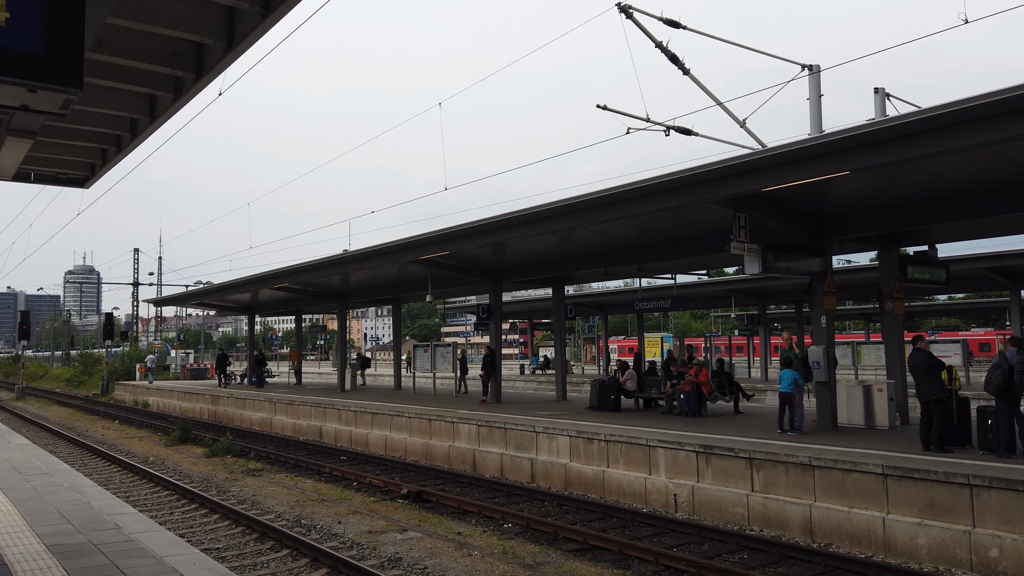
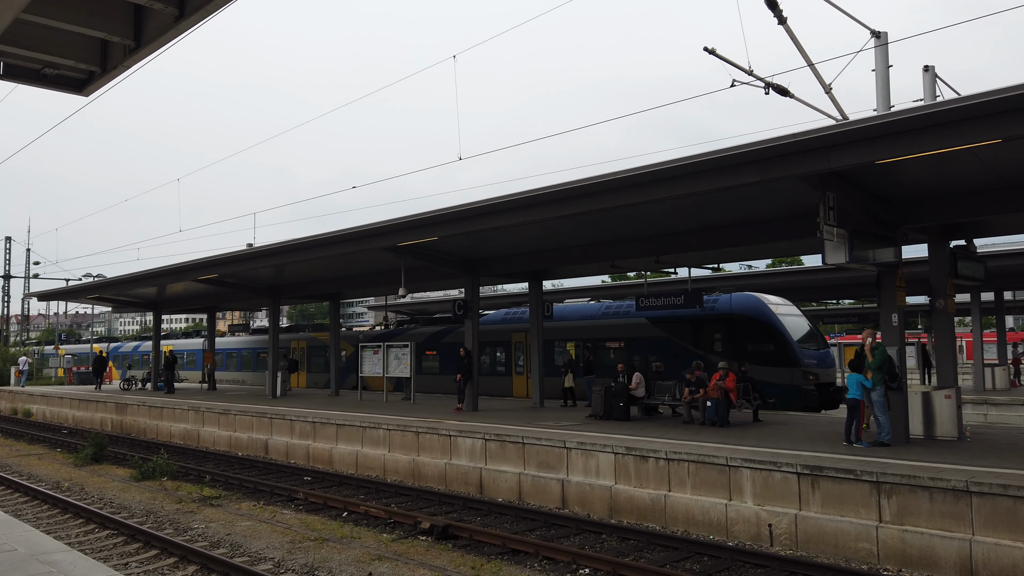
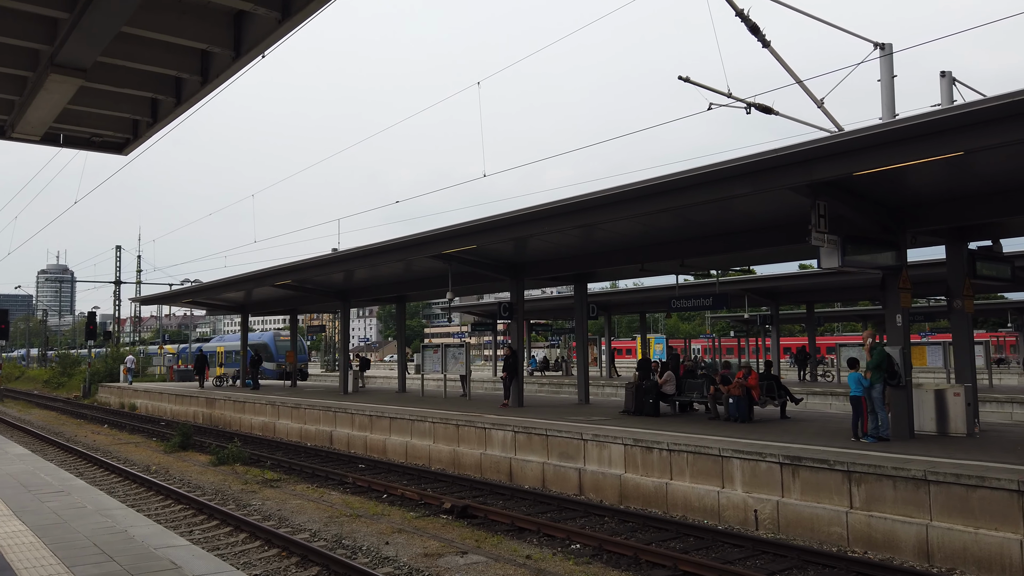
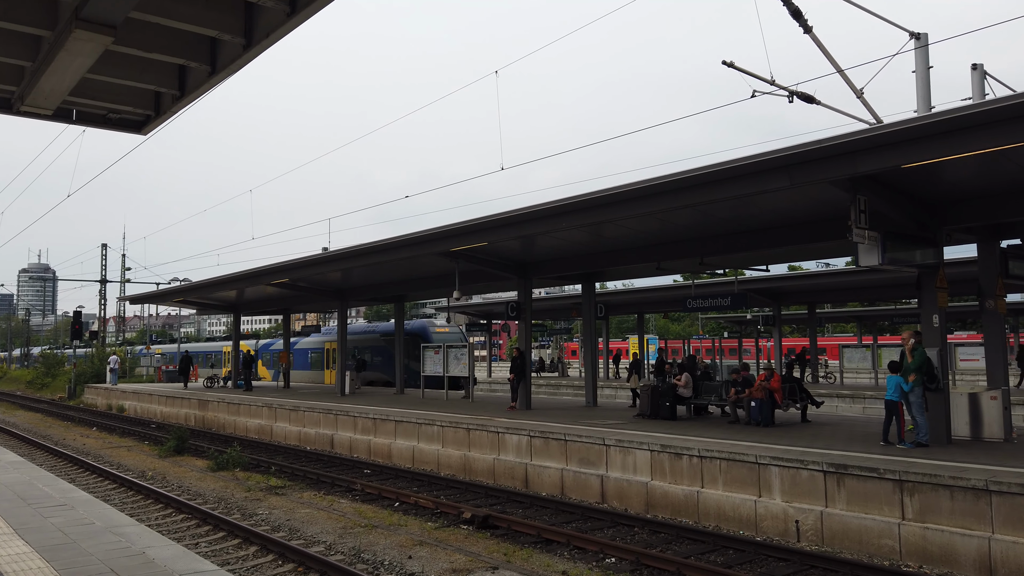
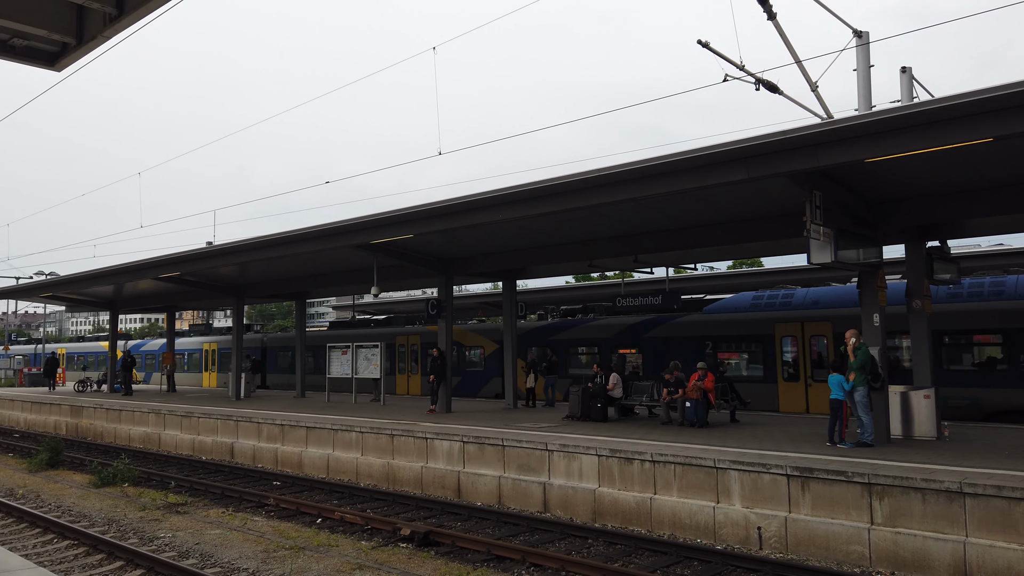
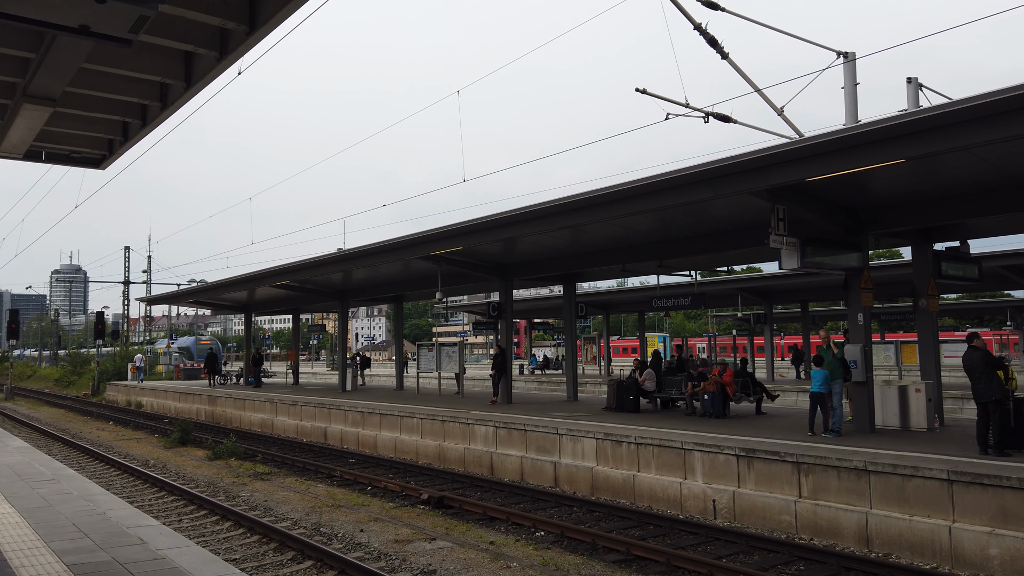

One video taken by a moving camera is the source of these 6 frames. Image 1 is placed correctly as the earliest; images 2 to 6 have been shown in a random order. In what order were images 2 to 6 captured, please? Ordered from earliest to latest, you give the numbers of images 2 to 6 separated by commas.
6, 3, 4, 2, 5
